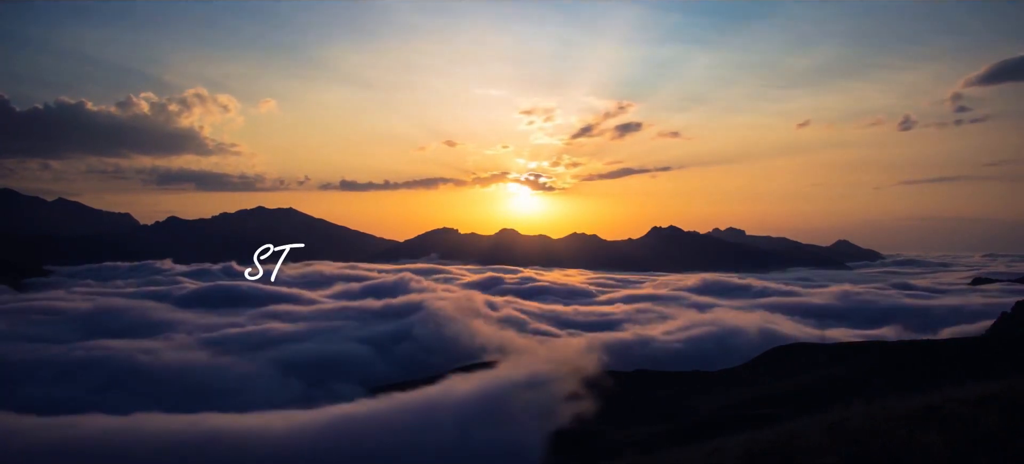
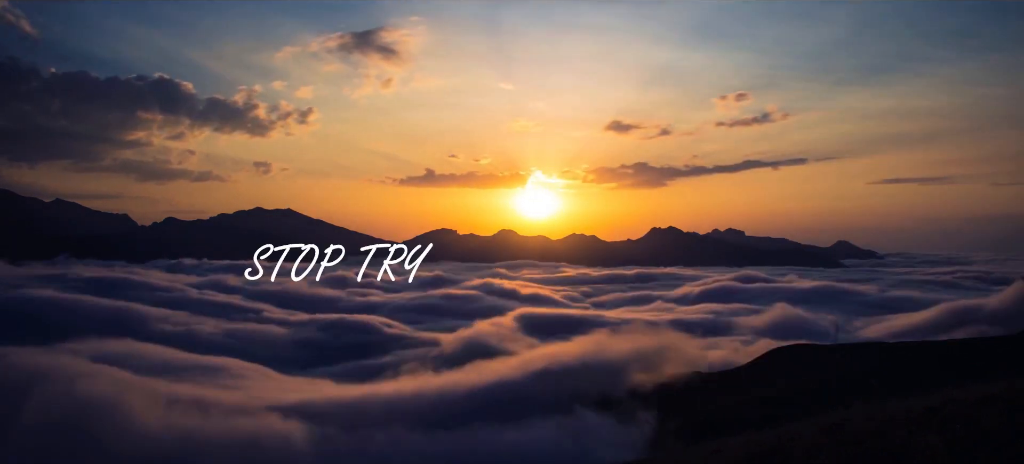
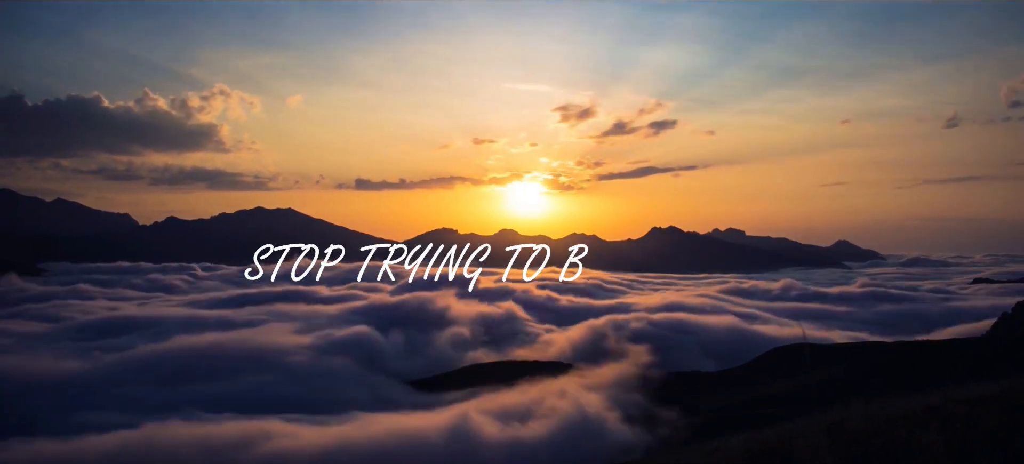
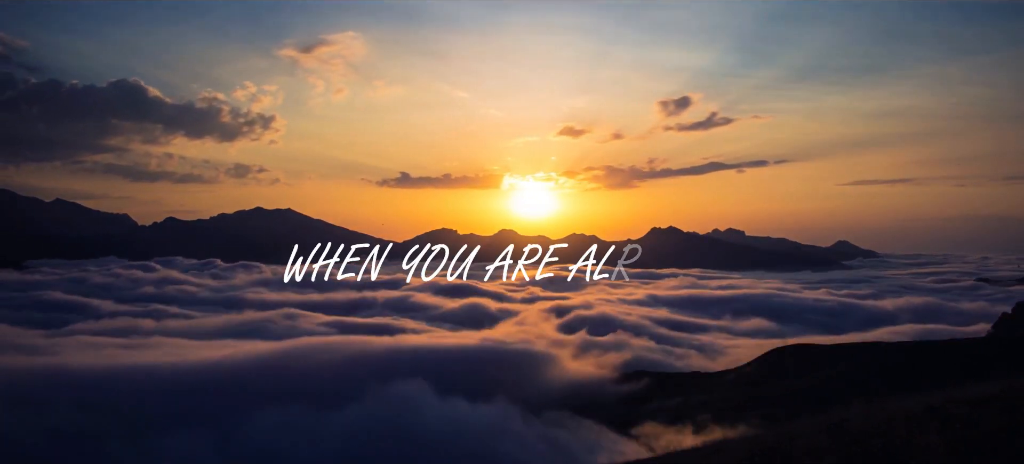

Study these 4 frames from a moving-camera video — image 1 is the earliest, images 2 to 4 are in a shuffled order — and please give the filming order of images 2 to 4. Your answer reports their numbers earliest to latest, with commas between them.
3, 4, 2
